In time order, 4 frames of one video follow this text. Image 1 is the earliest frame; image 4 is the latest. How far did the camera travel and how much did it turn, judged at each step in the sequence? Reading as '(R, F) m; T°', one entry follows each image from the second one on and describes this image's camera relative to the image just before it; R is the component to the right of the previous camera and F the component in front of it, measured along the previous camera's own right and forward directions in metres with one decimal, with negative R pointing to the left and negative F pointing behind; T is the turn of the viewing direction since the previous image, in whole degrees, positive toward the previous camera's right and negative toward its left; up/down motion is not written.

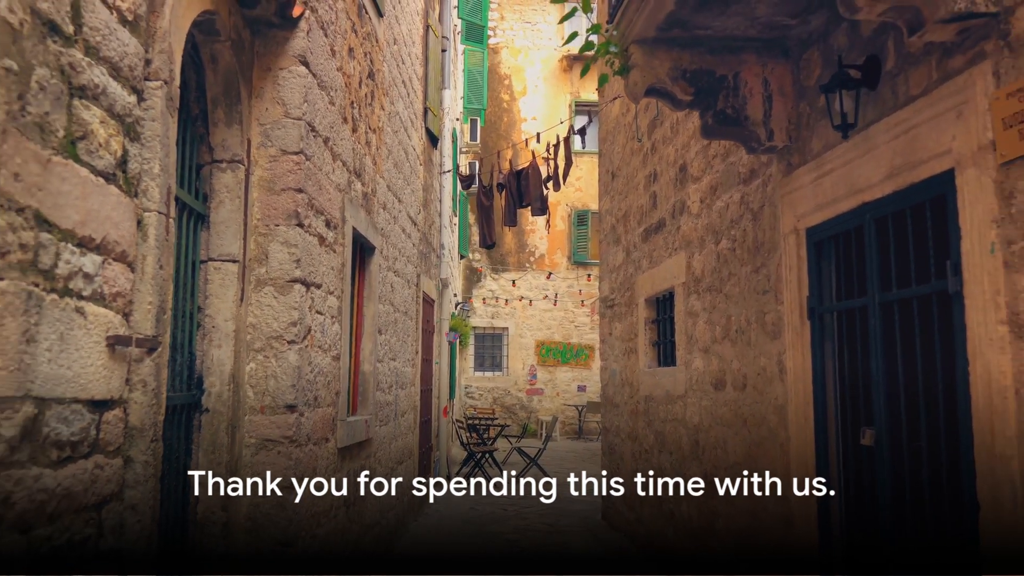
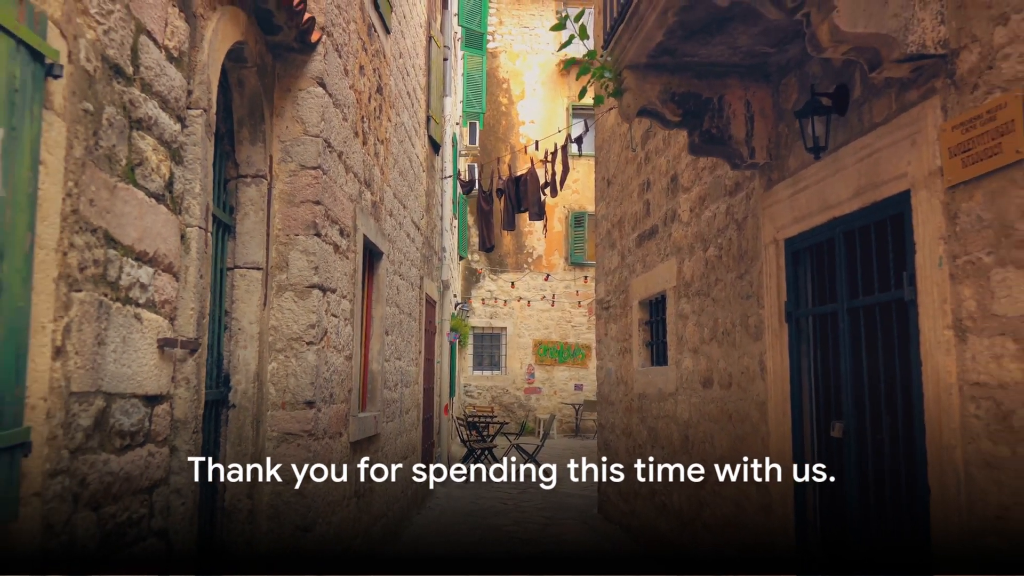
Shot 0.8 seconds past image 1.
(0.0, -0.3) m; 0°
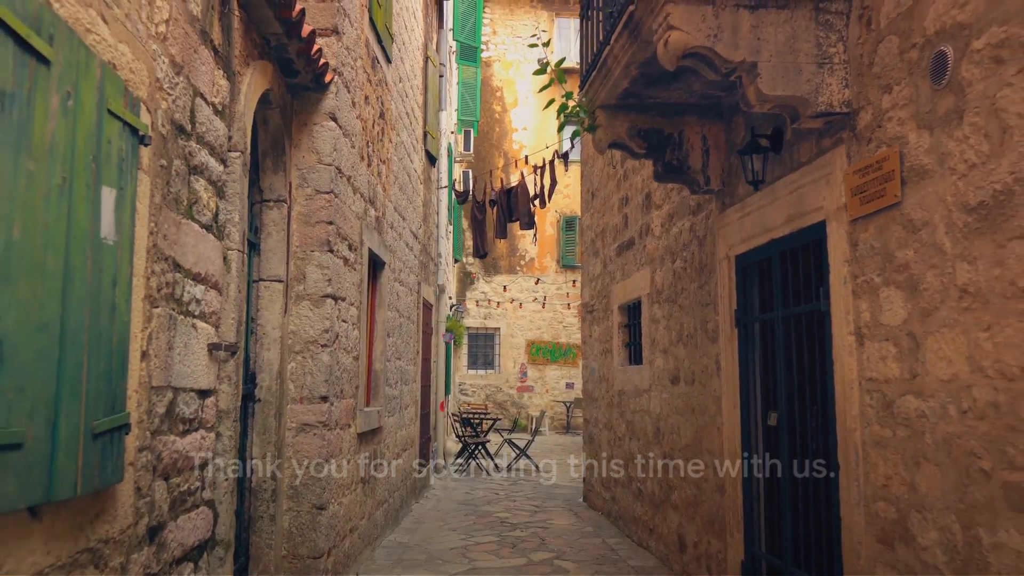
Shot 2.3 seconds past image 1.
(0.0, -0.6) m; 0°
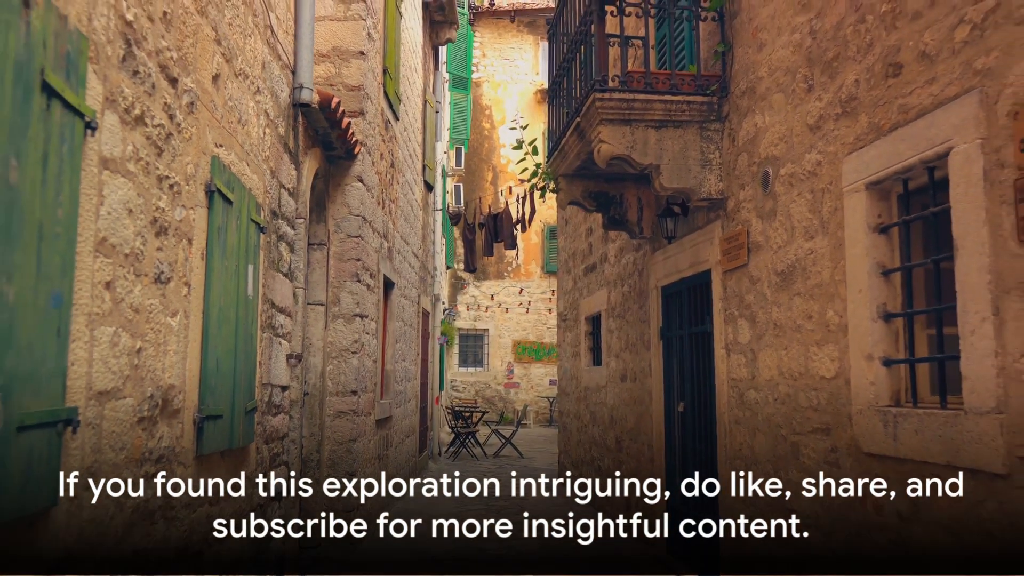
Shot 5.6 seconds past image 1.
(0.0, -1.5) m; +1°
